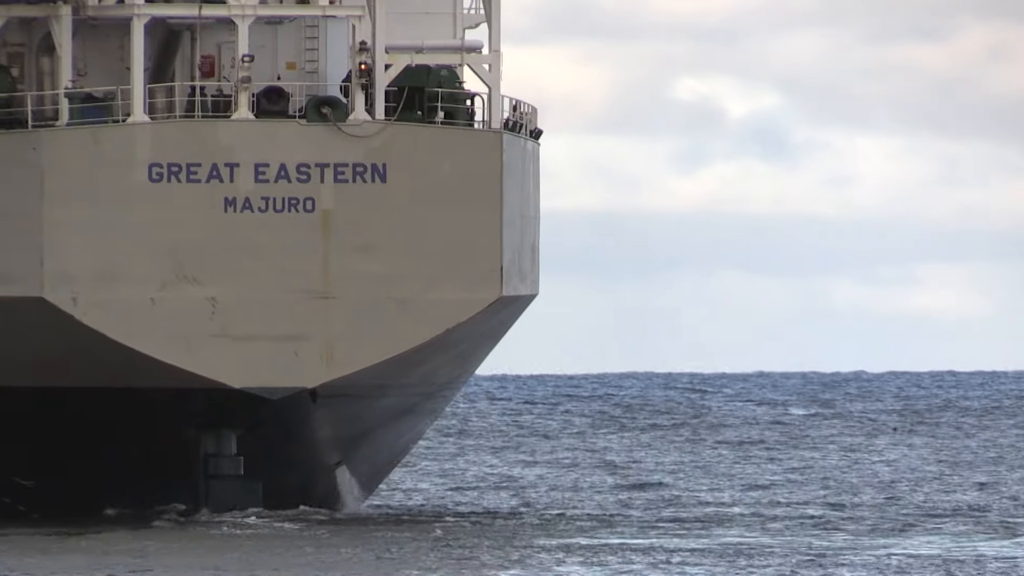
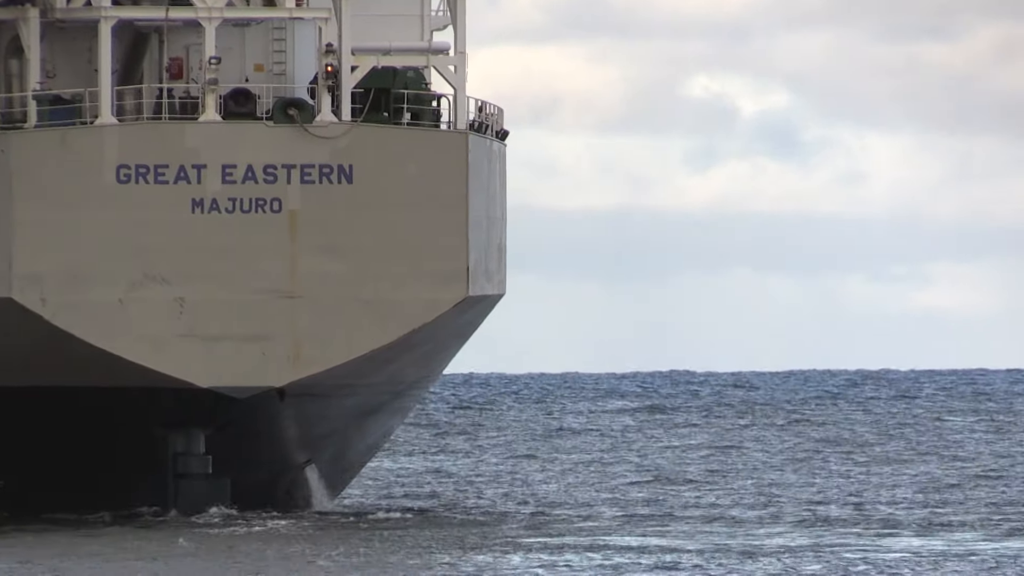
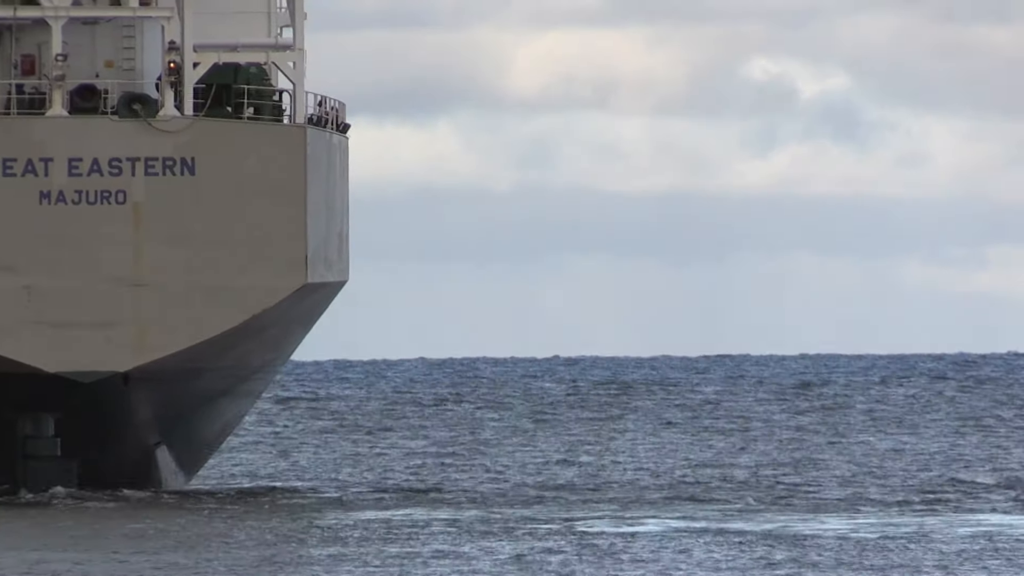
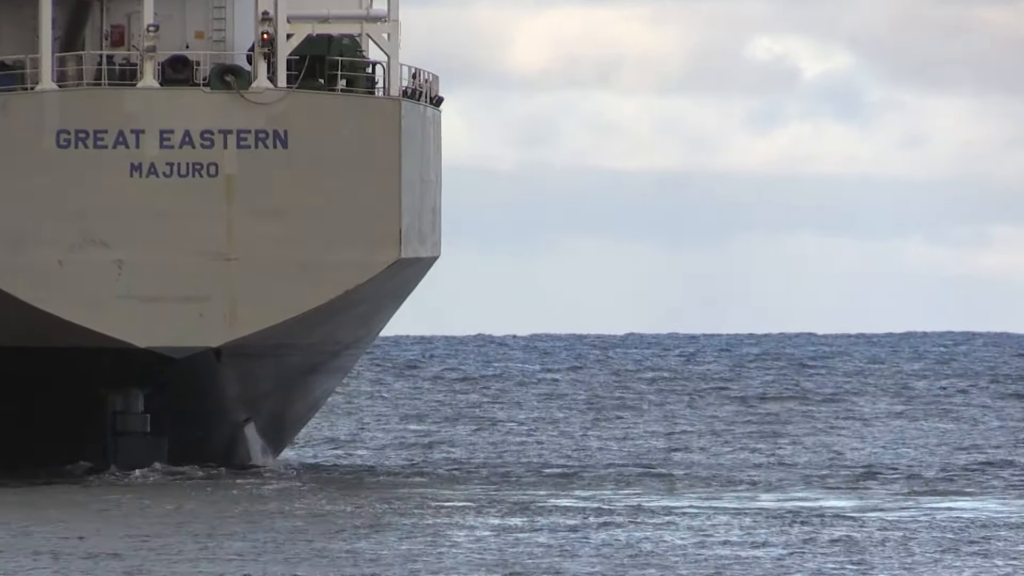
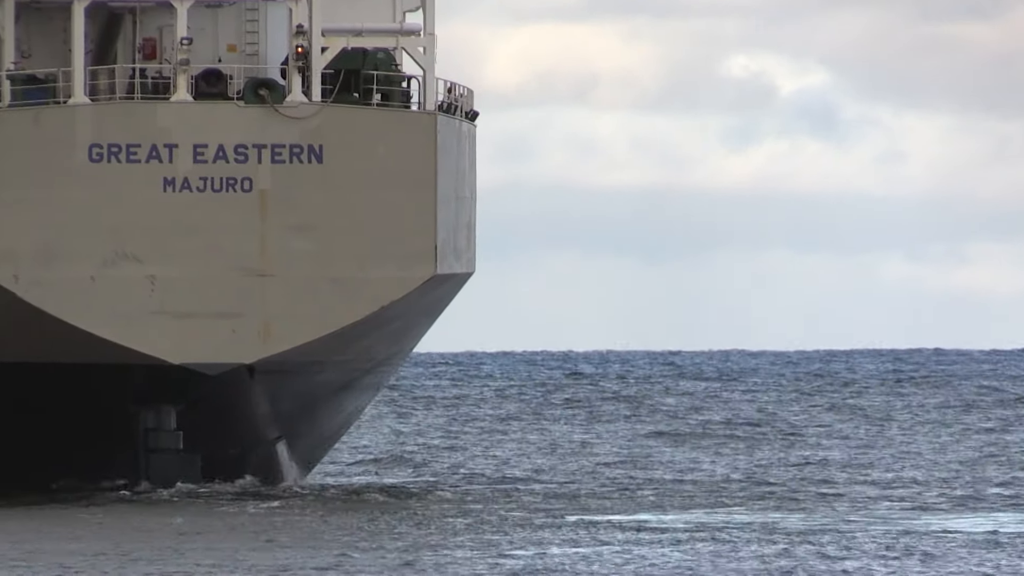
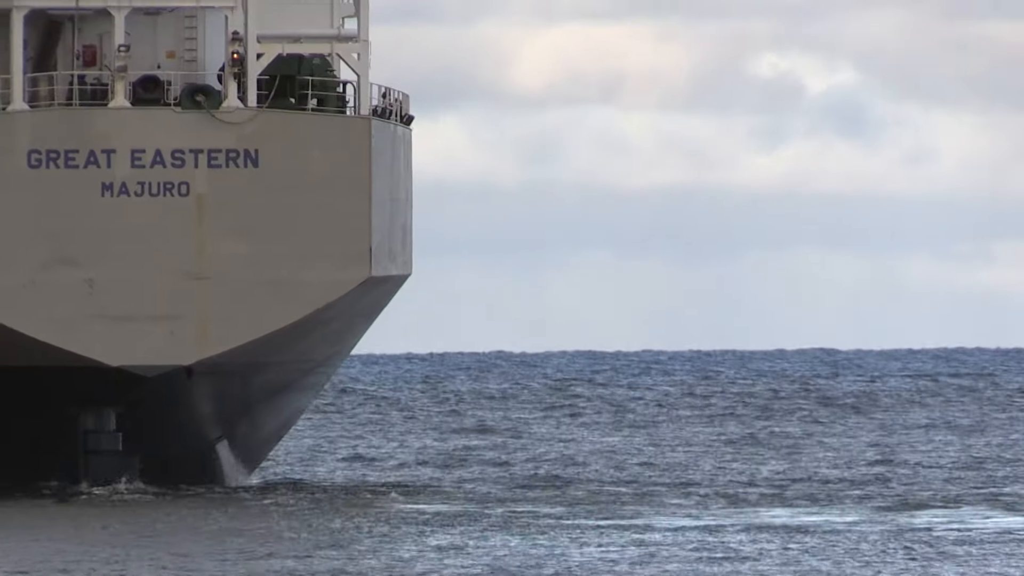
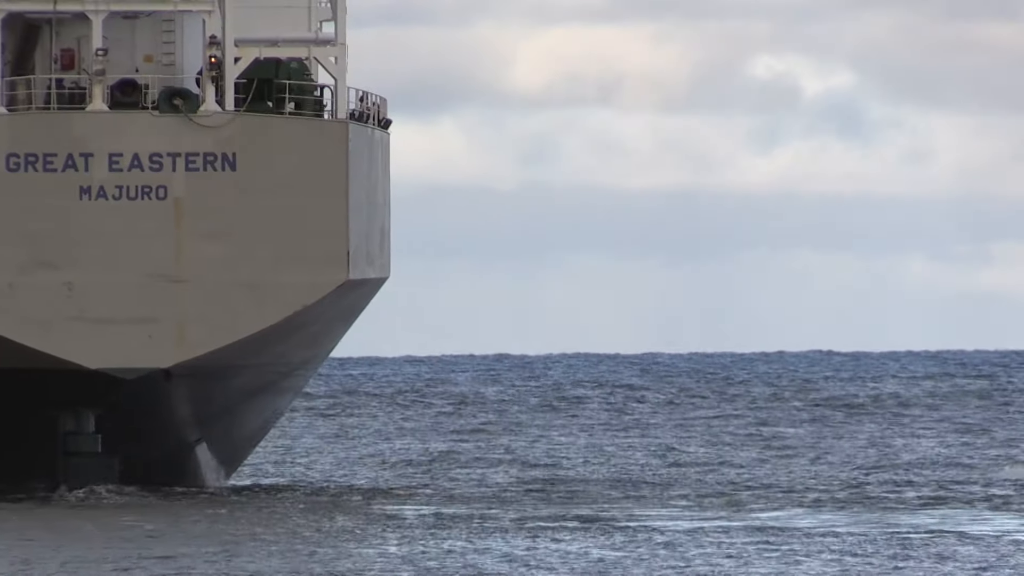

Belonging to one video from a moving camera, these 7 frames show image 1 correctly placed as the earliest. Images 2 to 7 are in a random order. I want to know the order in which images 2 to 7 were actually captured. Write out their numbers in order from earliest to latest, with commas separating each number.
2, 5, 4, 6, 7, 3
